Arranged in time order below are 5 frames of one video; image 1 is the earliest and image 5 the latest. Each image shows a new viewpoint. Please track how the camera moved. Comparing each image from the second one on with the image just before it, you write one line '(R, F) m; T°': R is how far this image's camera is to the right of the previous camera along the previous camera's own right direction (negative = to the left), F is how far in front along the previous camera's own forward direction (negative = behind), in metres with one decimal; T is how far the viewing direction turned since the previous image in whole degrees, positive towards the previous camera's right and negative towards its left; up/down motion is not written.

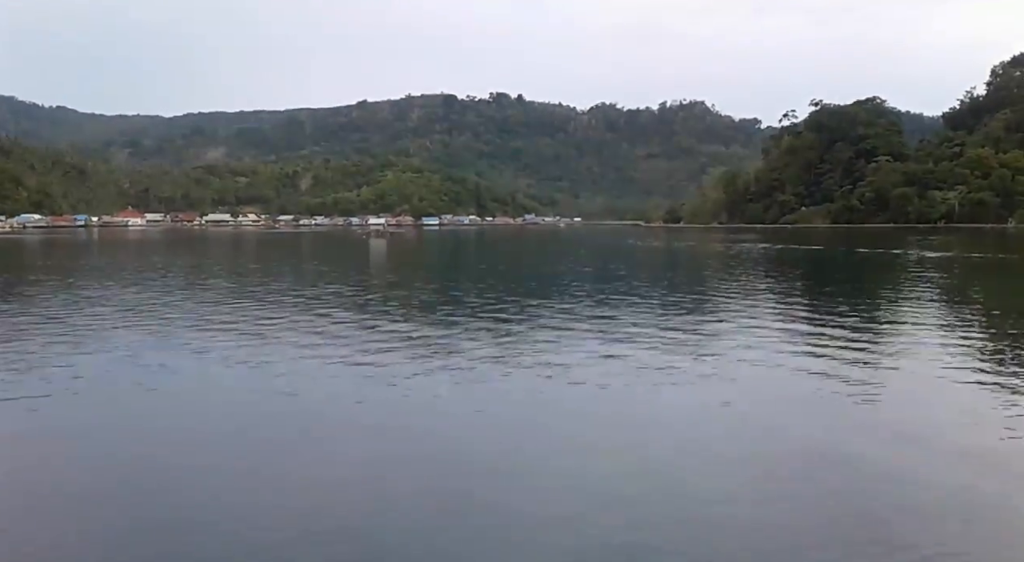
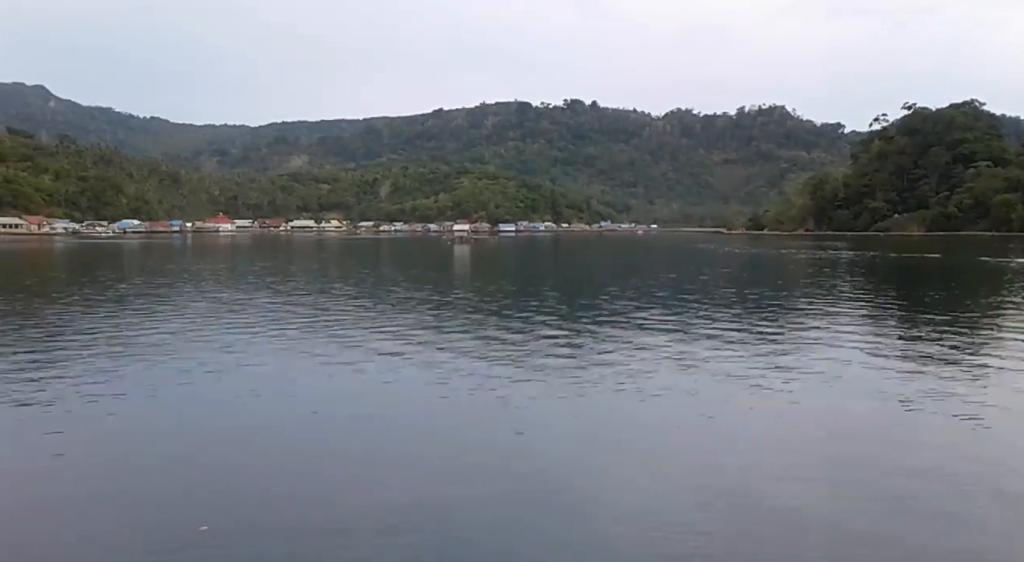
(-1.3, -0.2) m; -5°
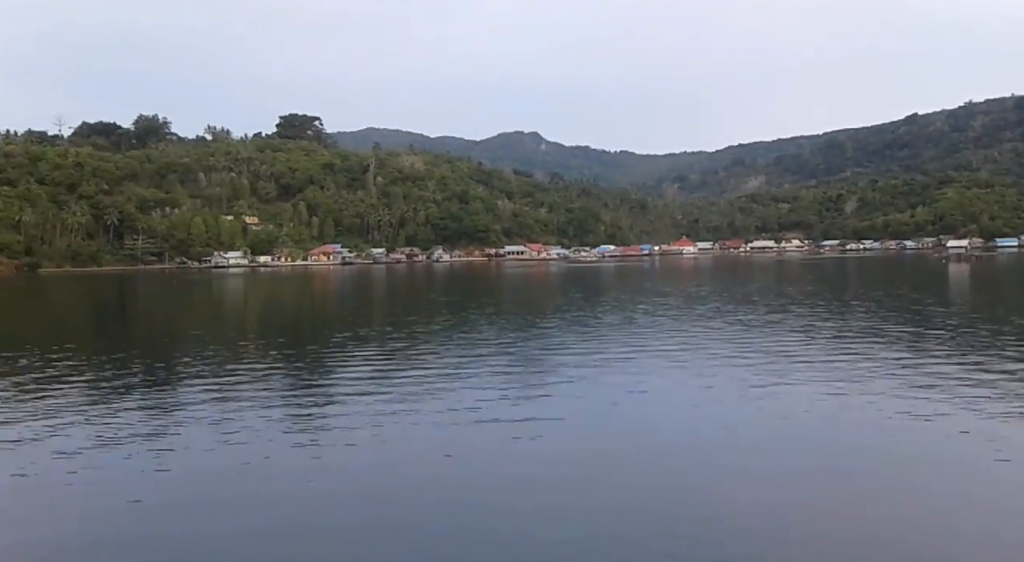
(-1.2, -2.8) m; -28°
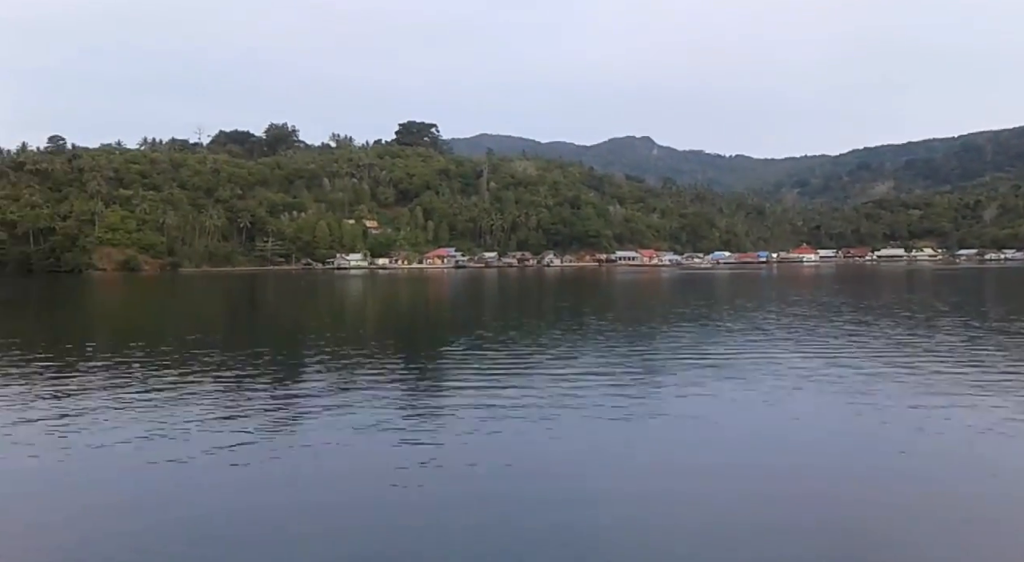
(0.0, -0.9) m; -7°
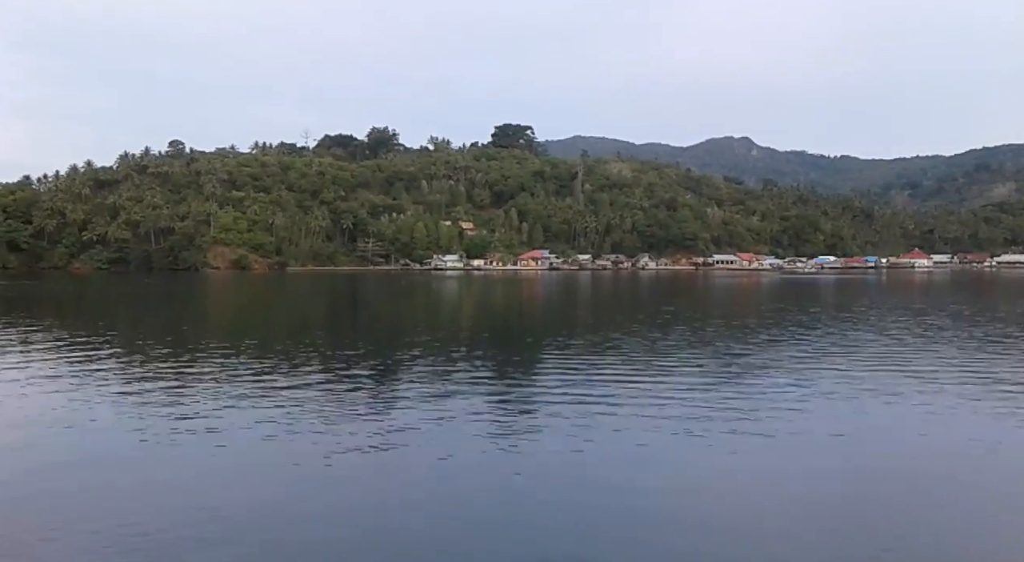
(+0.1, -0.8) m; -6°
